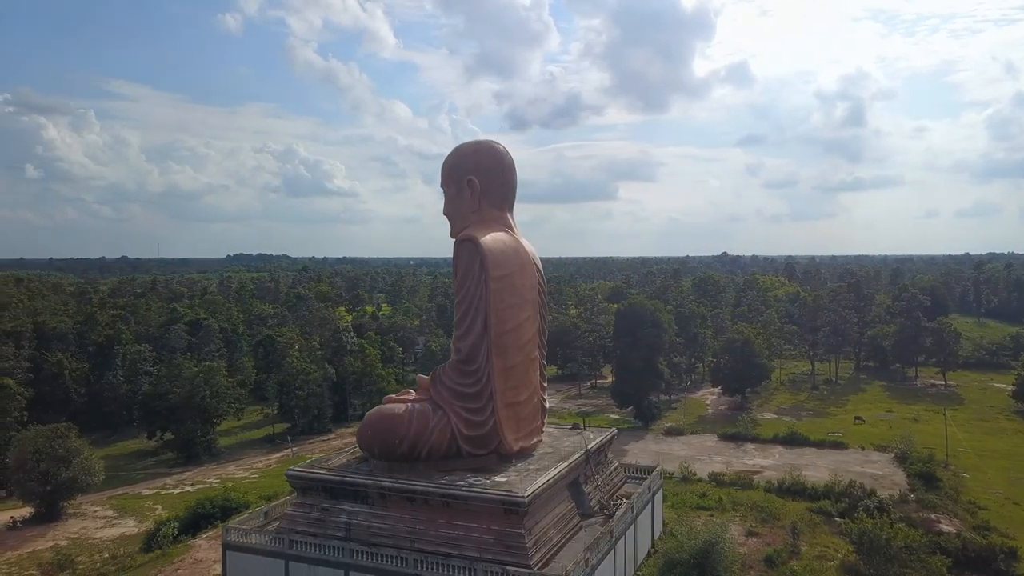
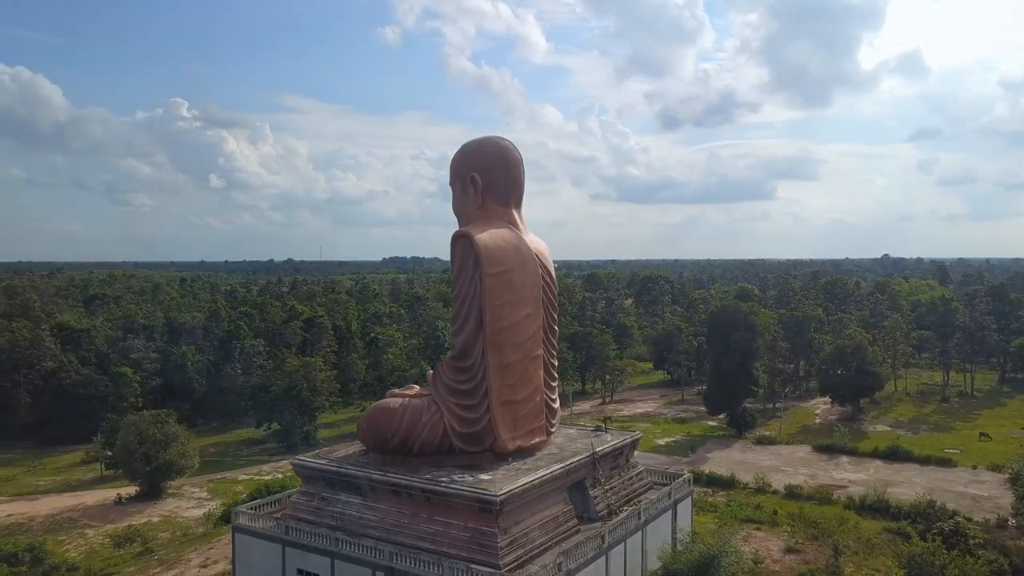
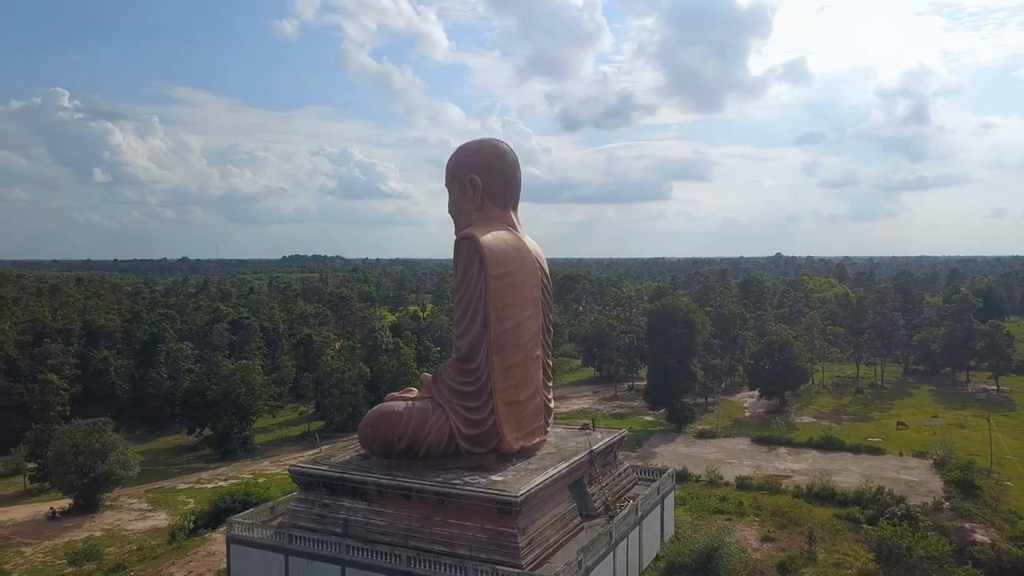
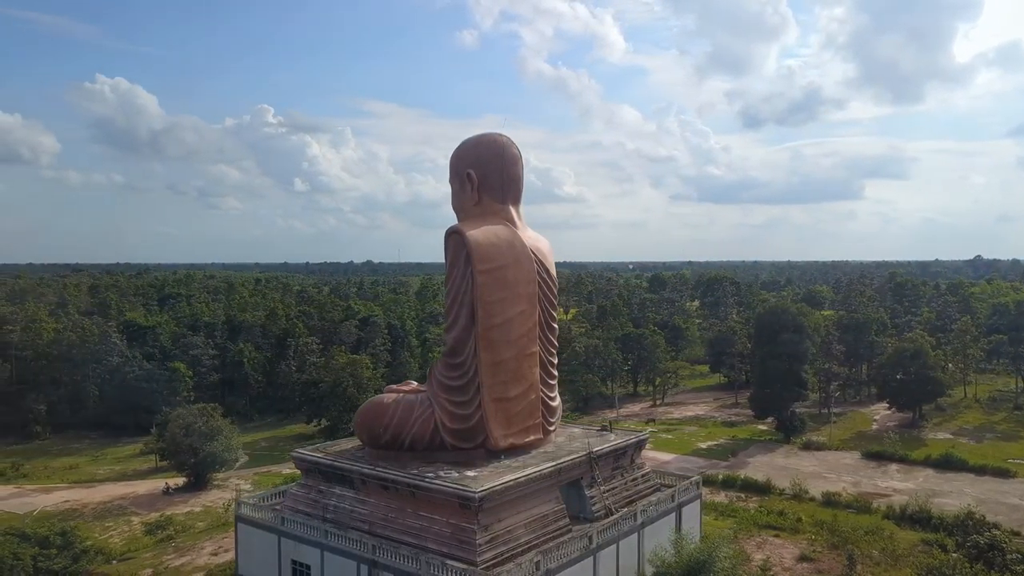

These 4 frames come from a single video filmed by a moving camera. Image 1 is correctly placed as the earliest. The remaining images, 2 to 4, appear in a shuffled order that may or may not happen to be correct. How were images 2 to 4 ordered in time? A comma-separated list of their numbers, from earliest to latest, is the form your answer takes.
3, 2, 4
